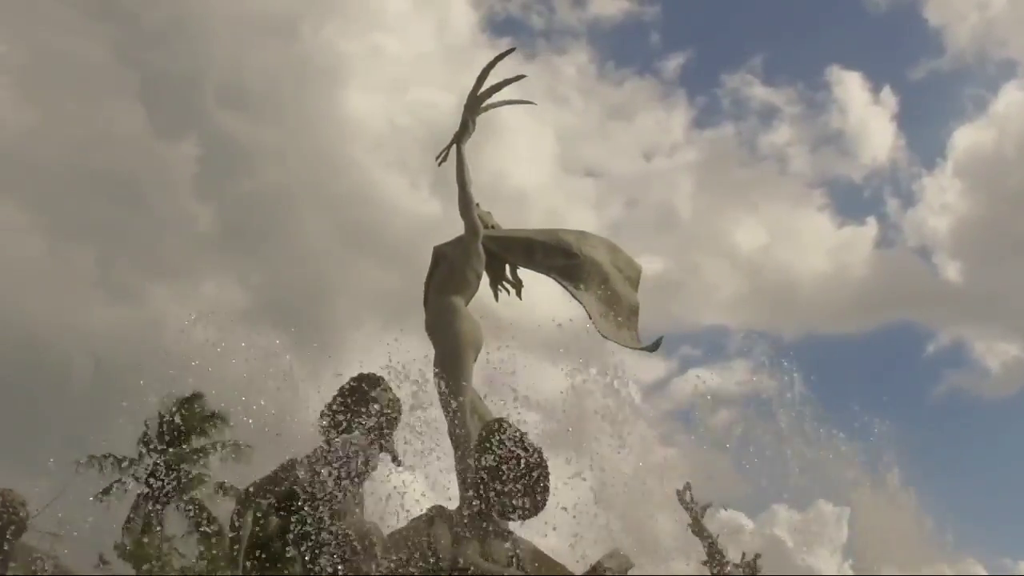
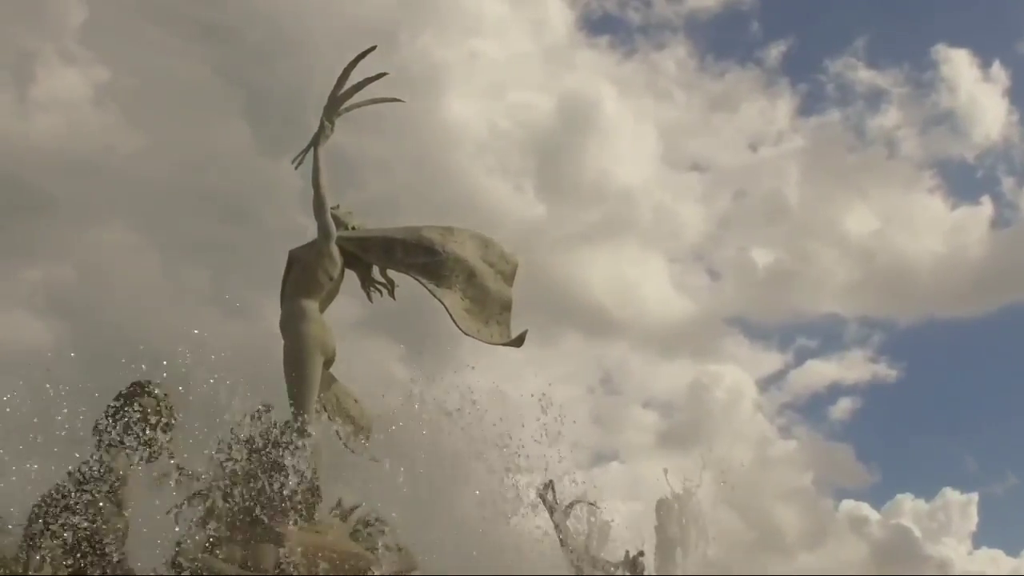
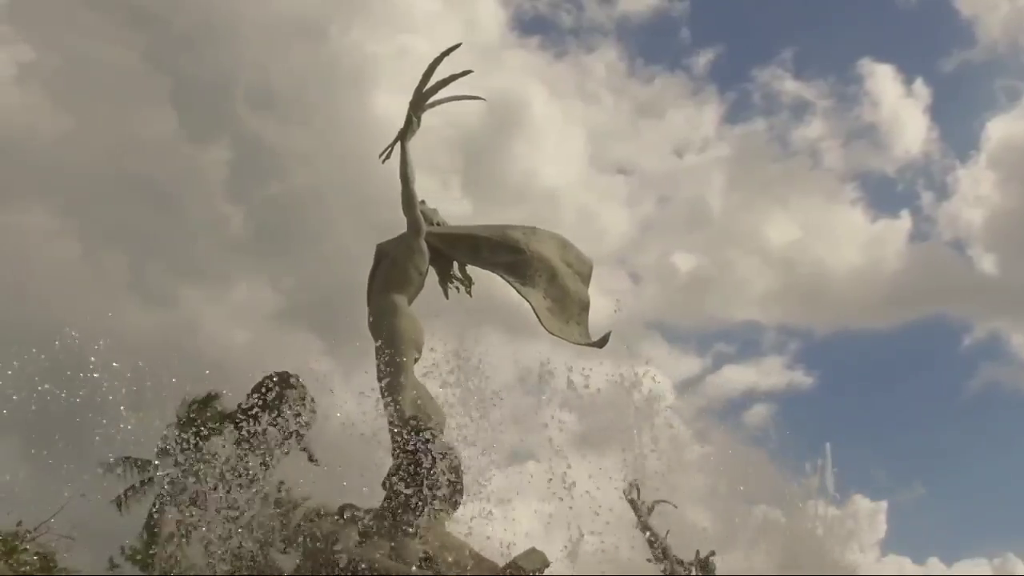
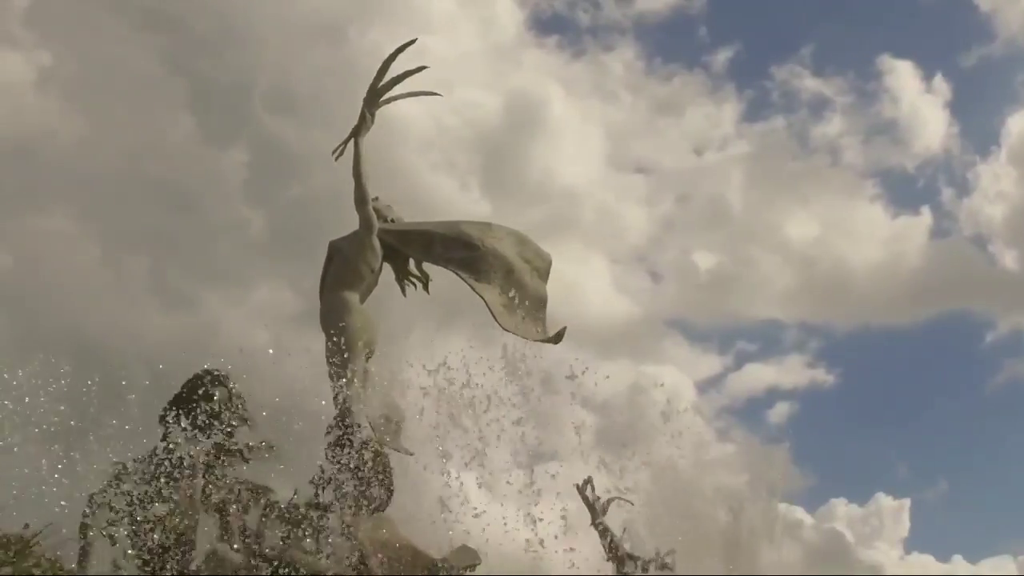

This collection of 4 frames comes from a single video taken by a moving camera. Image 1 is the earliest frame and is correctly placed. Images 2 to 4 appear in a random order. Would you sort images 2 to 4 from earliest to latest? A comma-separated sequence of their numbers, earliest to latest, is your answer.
3, 4, 2
